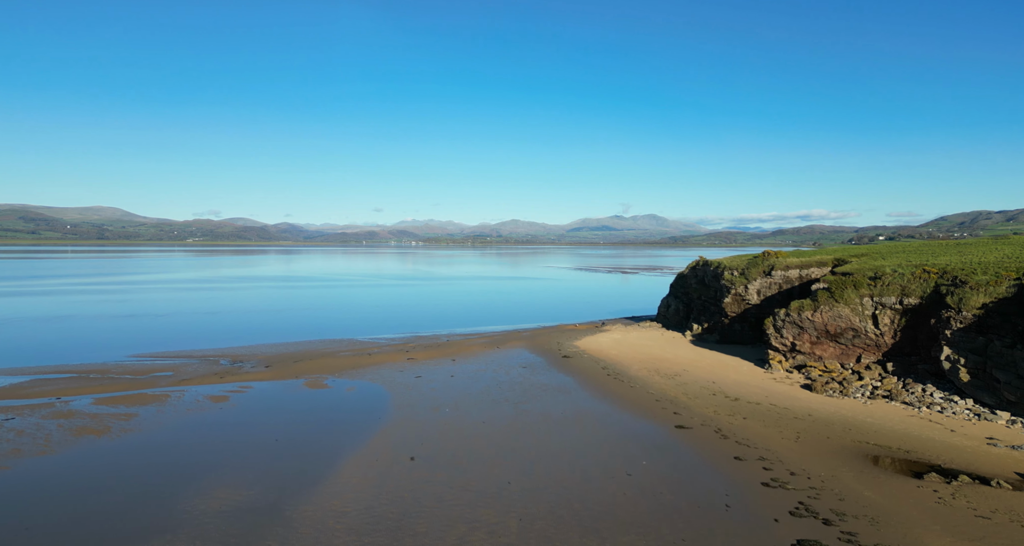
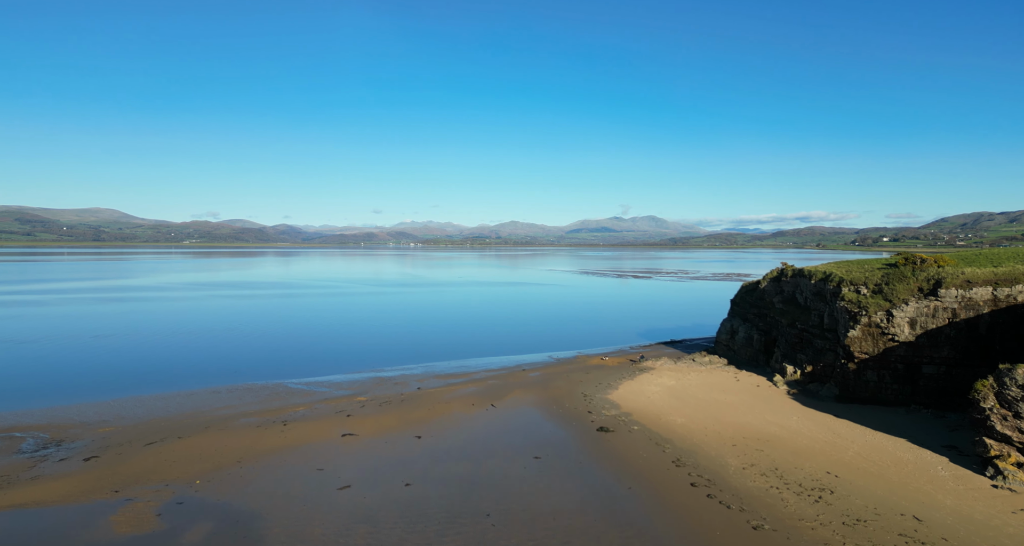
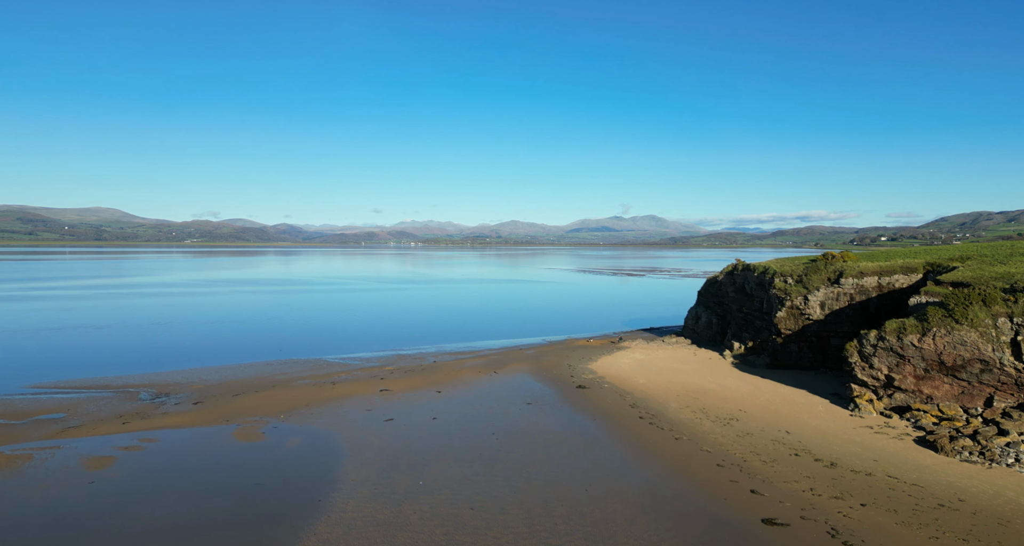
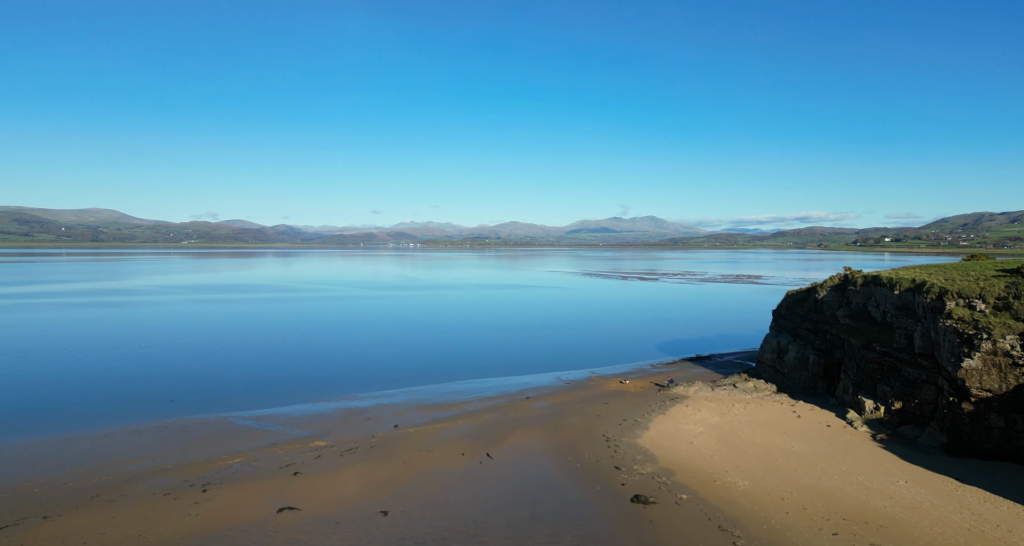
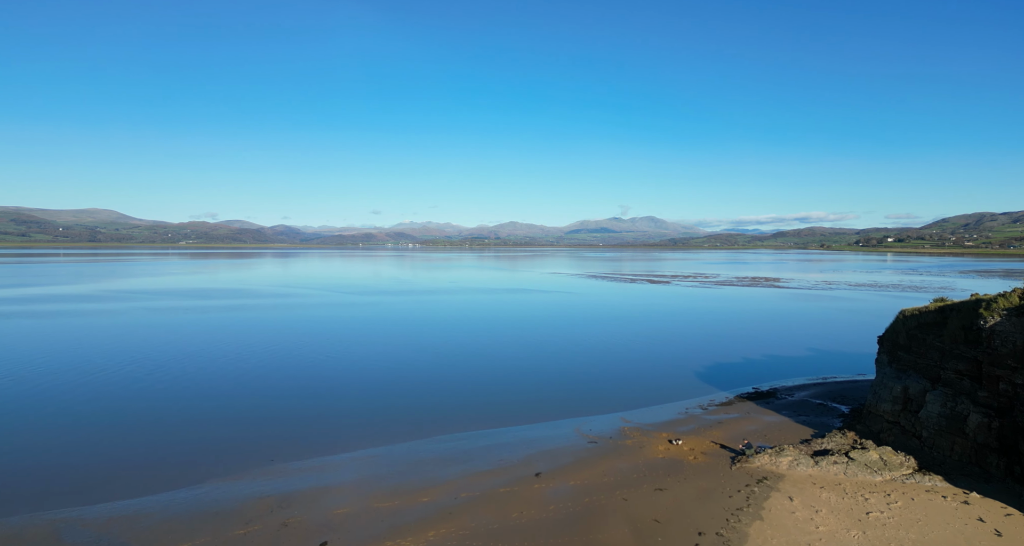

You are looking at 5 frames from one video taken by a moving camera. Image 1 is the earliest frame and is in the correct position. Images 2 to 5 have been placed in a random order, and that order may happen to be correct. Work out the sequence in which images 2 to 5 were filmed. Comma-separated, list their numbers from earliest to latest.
3, 2, 4, 5
